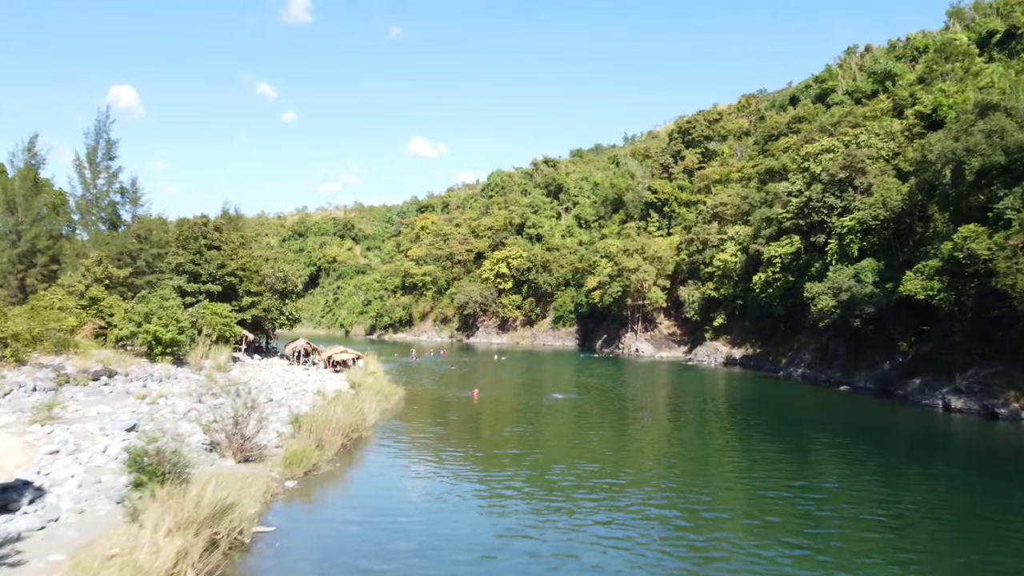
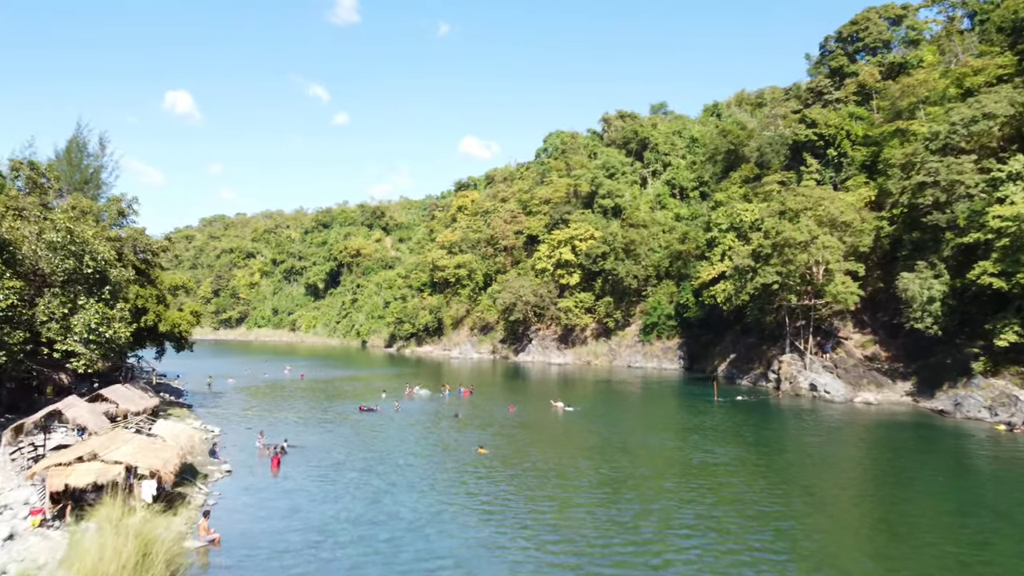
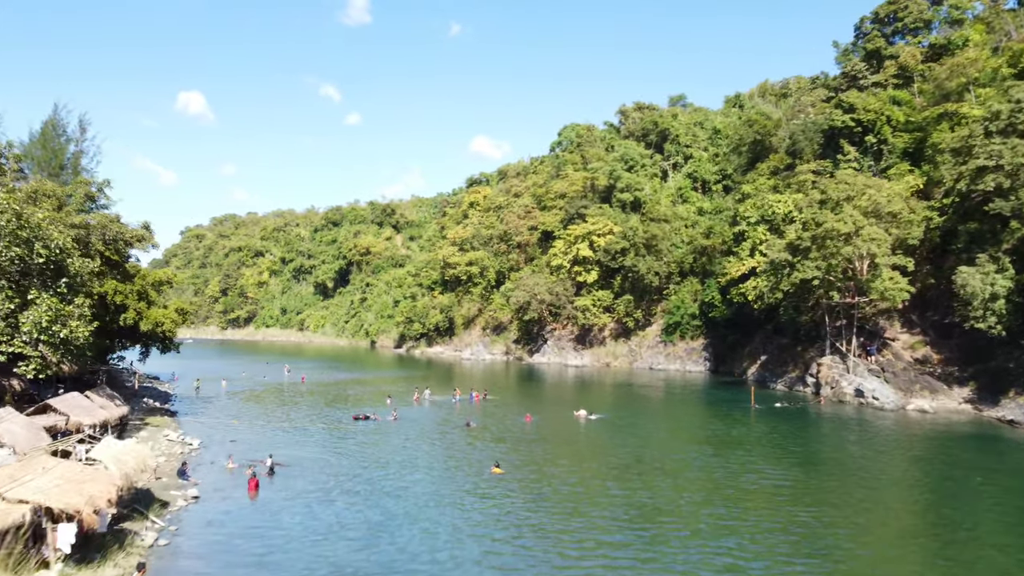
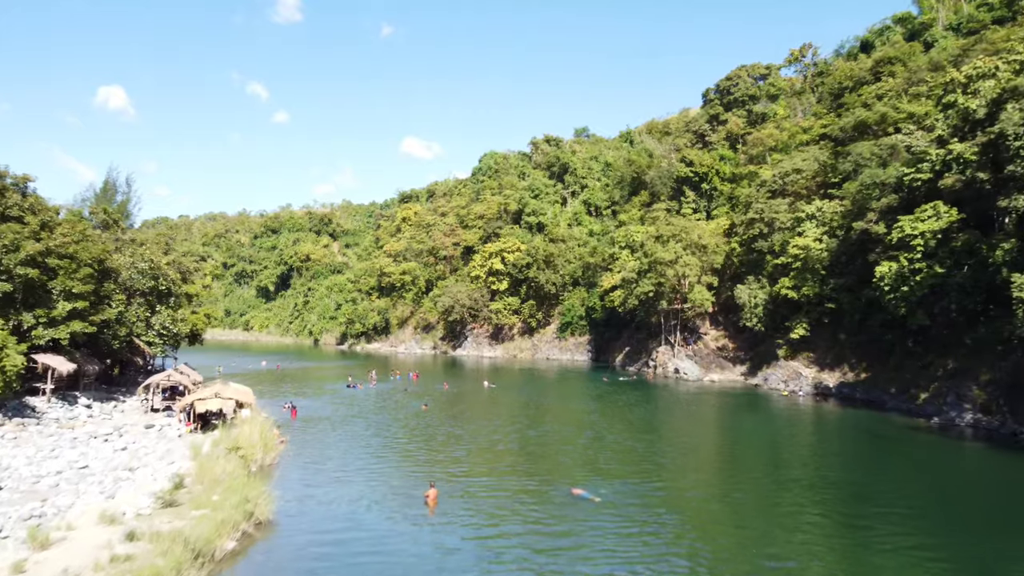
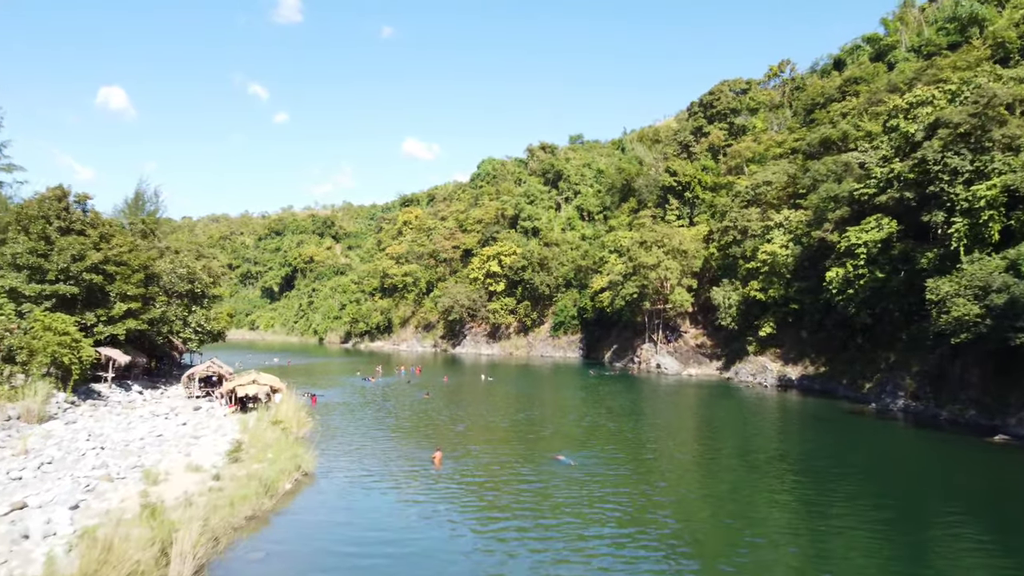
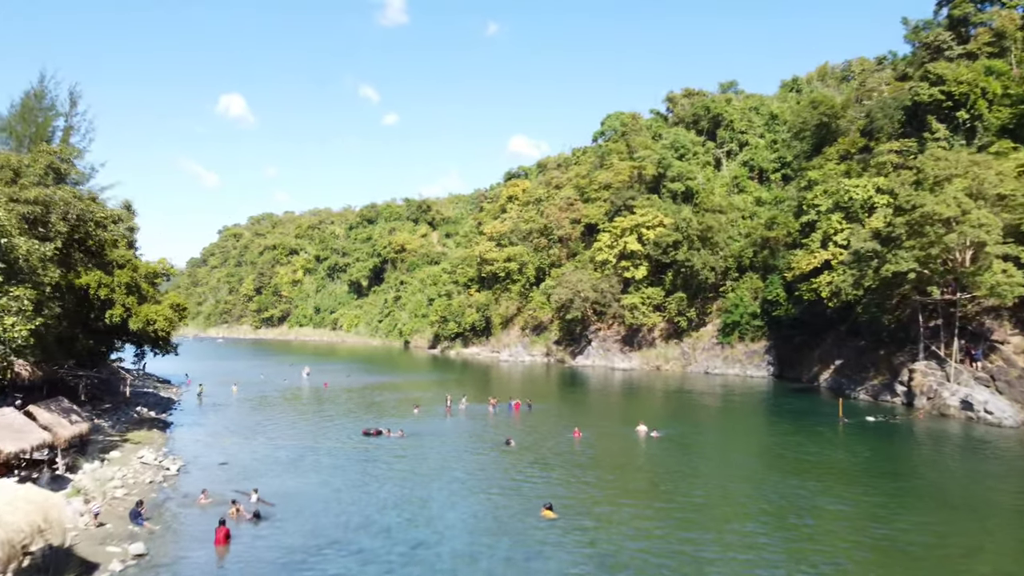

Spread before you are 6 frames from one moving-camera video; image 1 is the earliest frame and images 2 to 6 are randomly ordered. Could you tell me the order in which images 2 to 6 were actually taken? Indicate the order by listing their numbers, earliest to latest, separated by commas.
5, 4, 2, 3, 6
